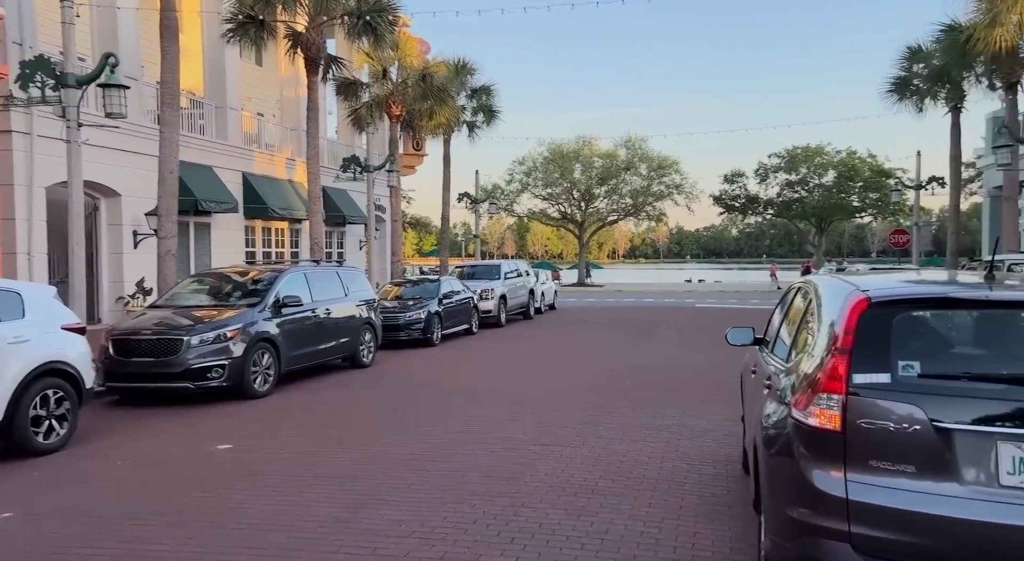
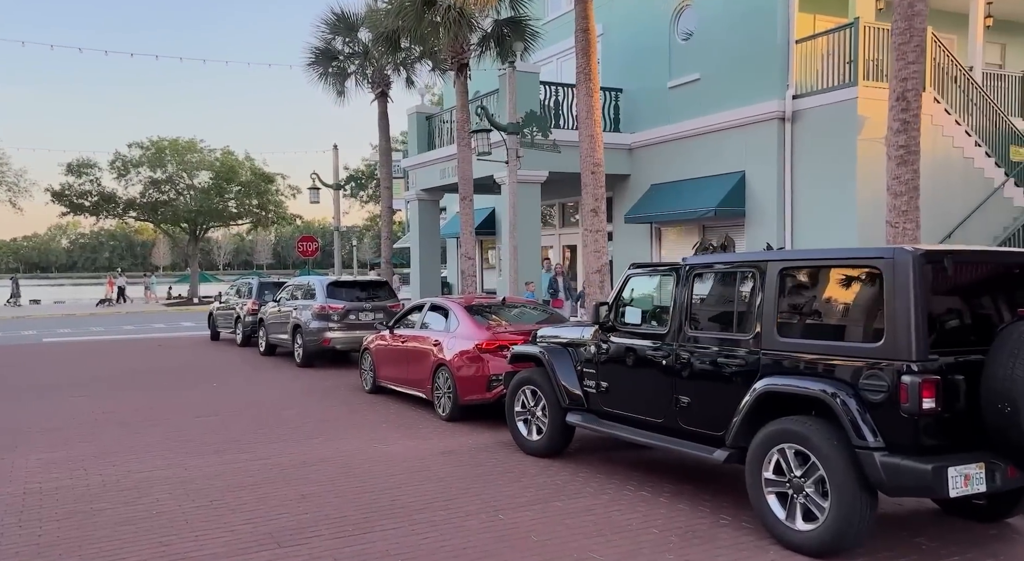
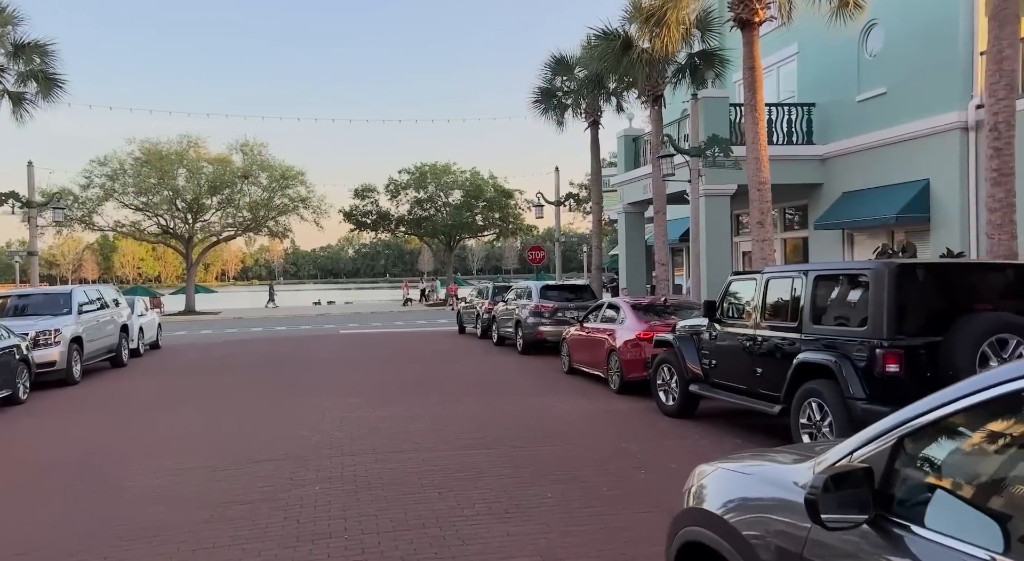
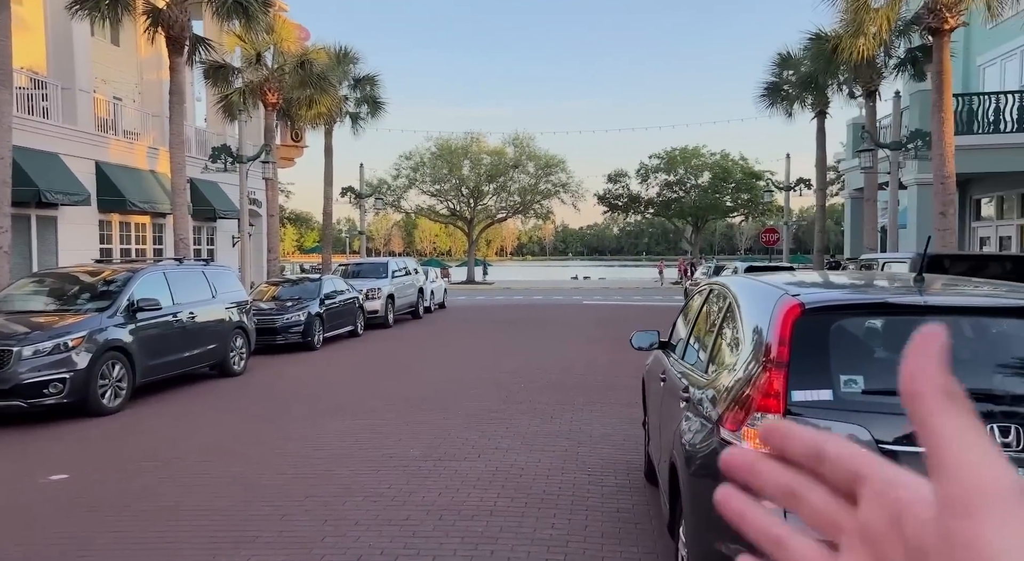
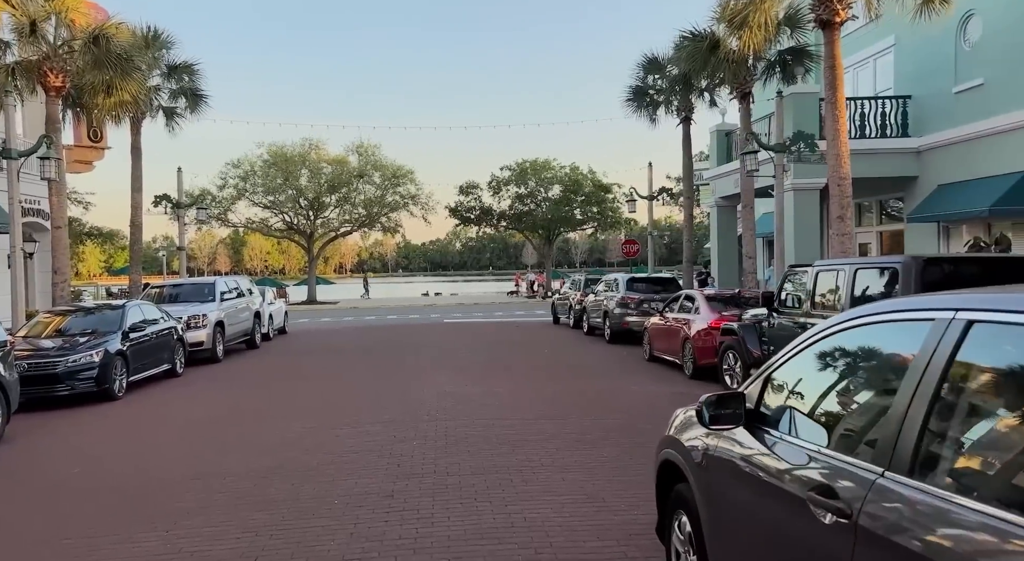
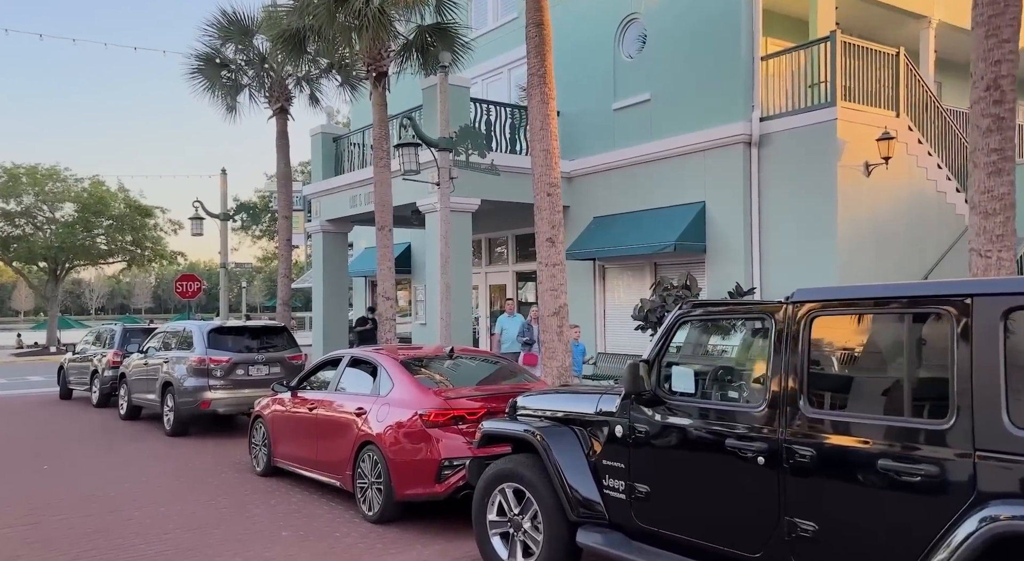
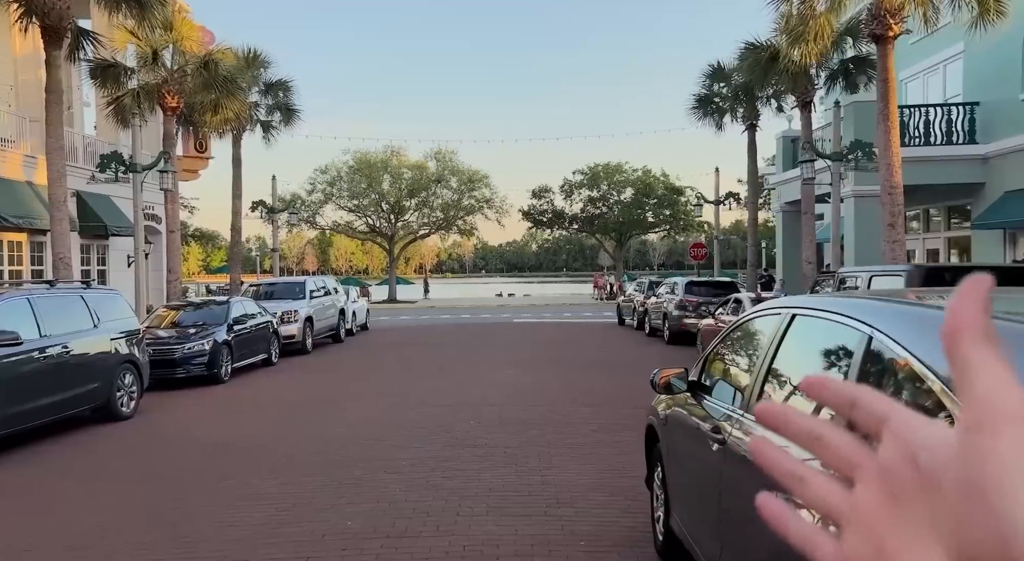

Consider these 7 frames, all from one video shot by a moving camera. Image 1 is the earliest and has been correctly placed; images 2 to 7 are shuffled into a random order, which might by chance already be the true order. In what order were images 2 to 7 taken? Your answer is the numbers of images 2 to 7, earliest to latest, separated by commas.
4, 7, 5, 3, 2, 6
